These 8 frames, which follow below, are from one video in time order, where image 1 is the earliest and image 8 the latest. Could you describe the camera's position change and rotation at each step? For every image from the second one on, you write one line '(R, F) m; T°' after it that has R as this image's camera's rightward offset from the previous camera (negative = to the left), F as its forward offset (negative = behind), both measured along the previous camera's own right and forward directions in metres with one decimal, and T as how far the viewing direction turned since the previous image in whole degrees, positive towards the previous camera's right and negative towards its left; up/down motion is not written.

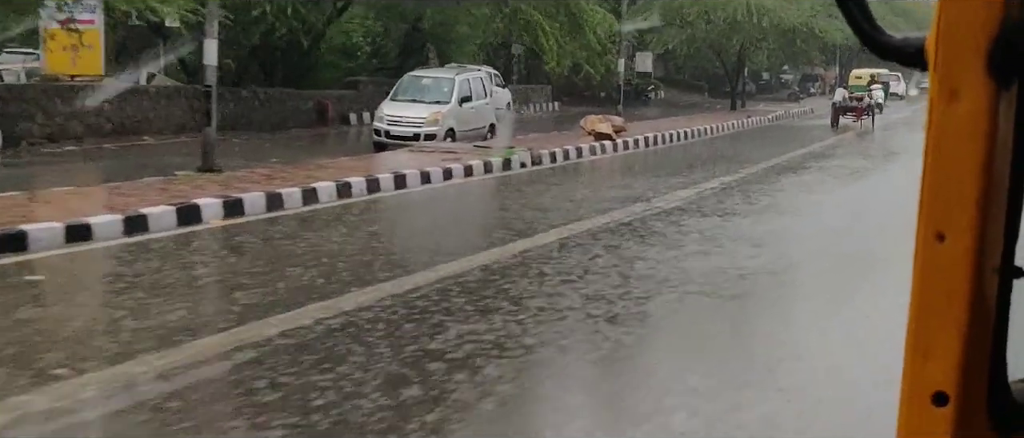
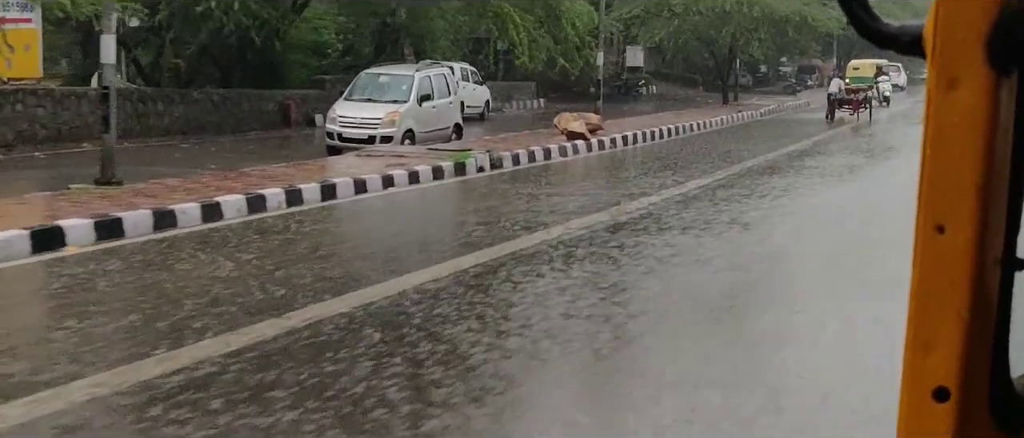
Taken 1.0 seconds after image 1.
(+0.4, +1.3) m; 0°
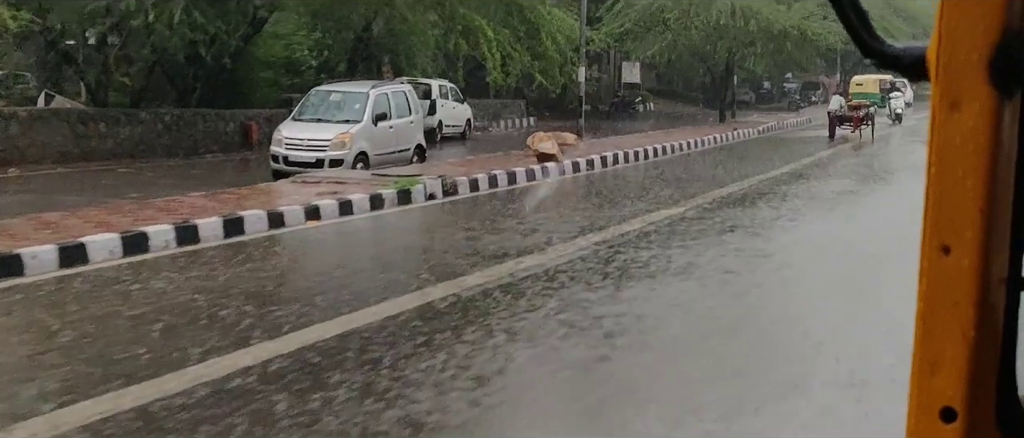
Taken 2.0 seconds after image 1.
(+0.4, +1.4) m; 0°
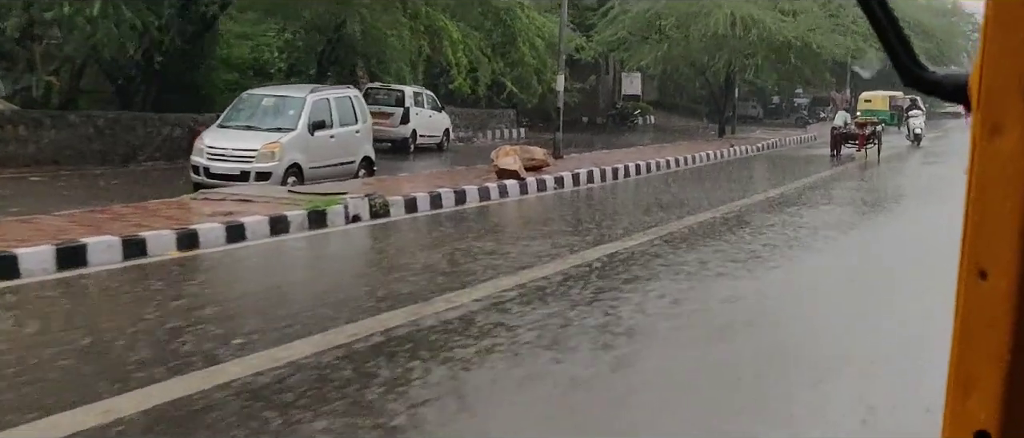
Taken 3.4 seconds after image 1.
(+0.5, +1.6) m; 0°
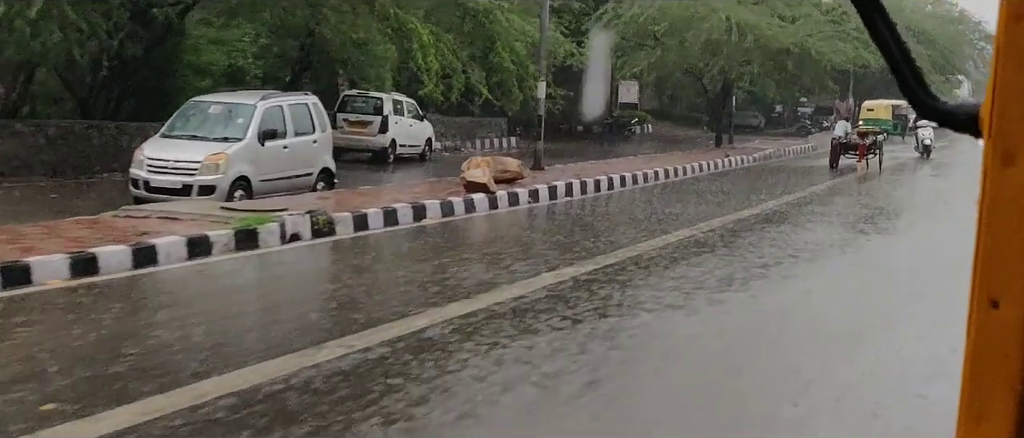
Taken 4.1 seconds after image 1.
(+0.3, +1.0) m; 0°
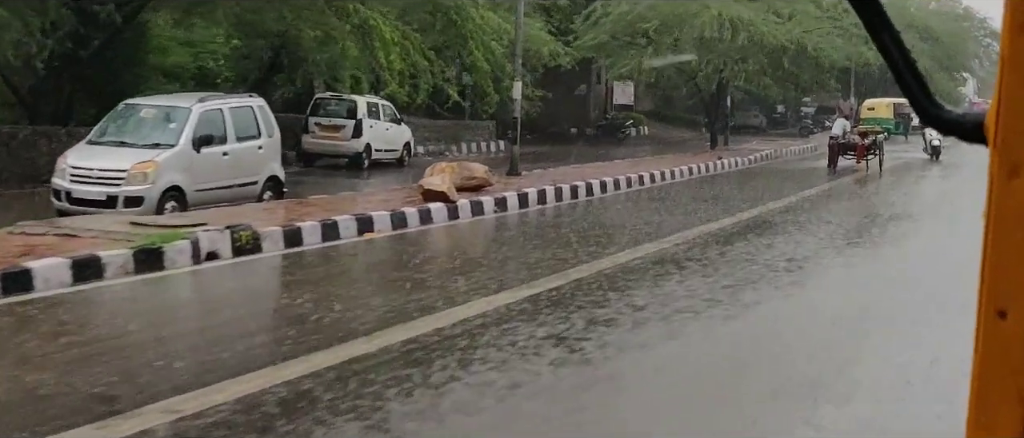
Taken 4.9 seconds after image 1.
(+0.3, +1.0) m; 0°
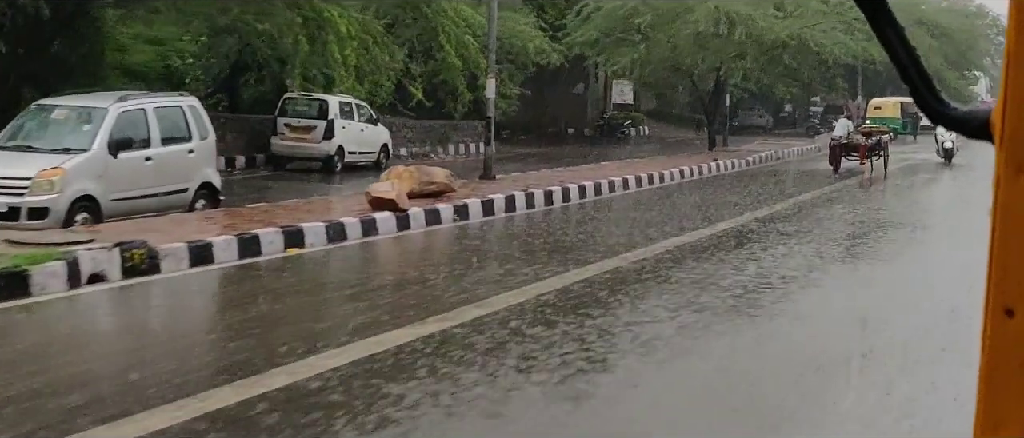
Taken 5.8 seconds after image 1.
(+0.3, +1.2) m; 0°
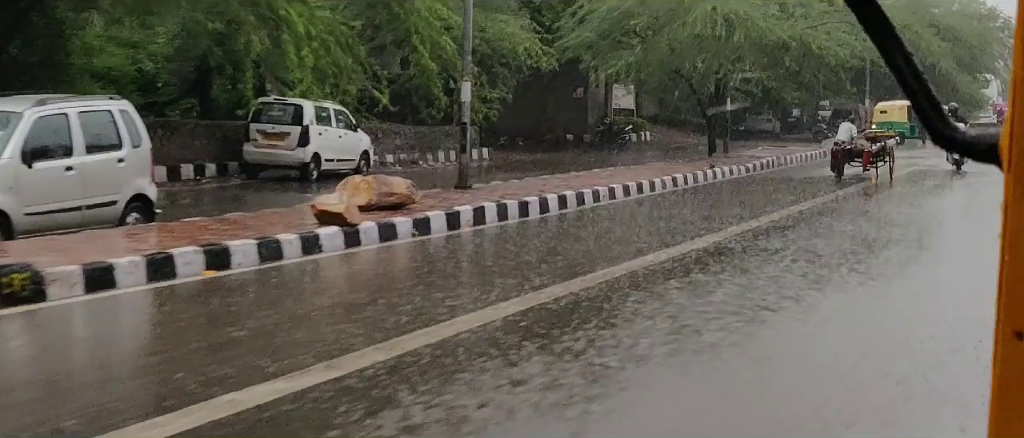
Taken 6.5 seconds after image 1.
(+0.3, +1.0) m; 0°
